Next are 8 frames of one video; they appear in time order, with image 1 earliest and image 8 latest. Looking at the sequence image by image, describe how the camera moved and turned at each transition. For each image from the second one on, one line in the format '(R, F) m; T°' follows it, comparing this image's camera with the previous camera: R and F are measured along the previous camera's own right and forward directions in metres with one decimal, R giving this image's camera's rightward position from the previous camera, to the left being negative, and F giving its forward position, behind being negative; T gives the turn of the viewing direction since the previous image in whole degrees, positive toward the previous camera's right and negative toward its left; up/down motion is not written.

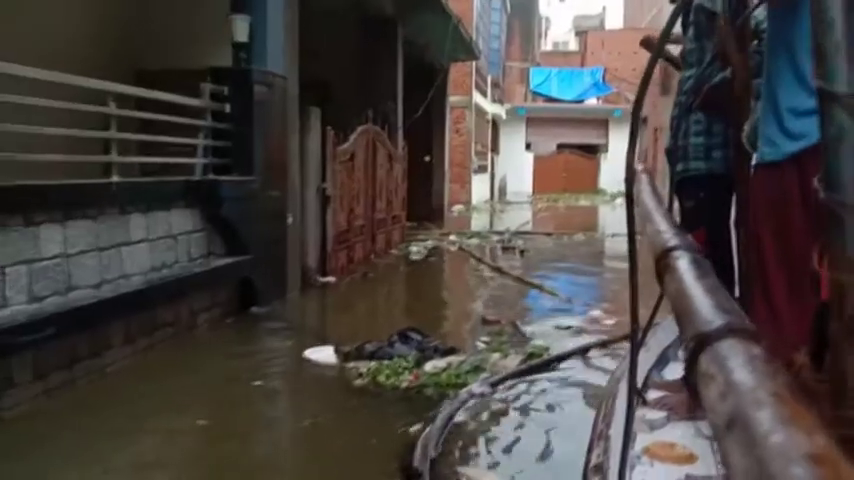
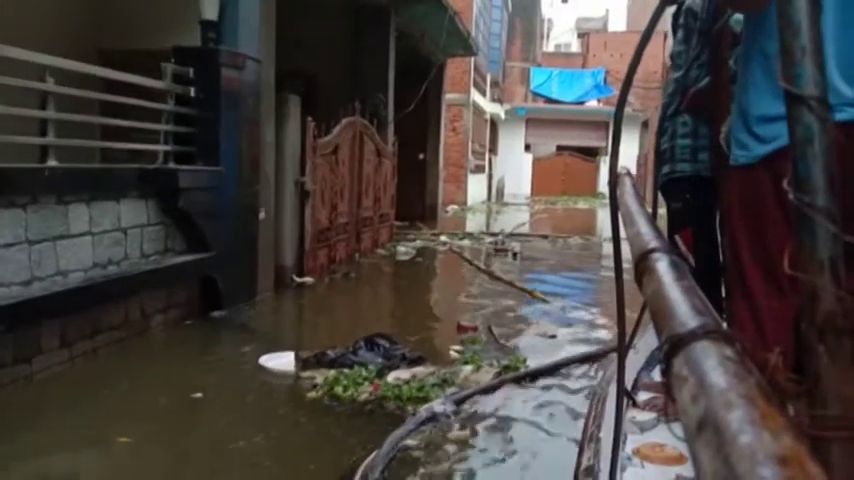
(+0.2, +0.5) m; 0°
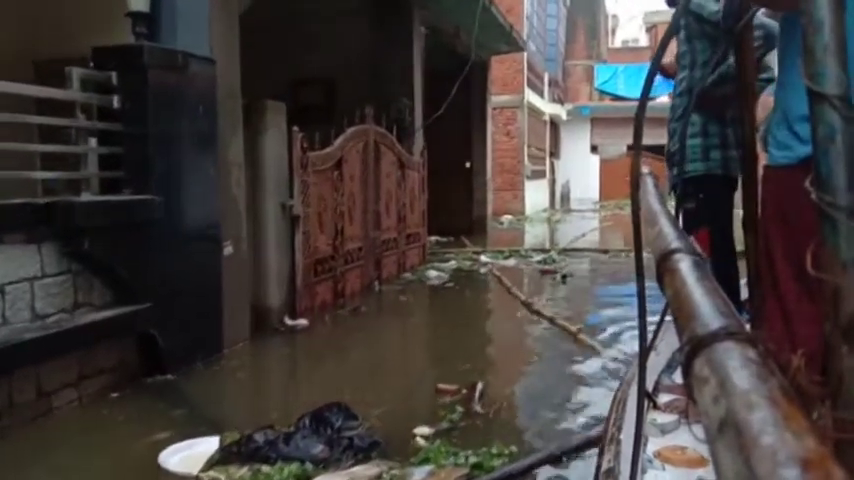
(+0.7, +1.4) m; -6°
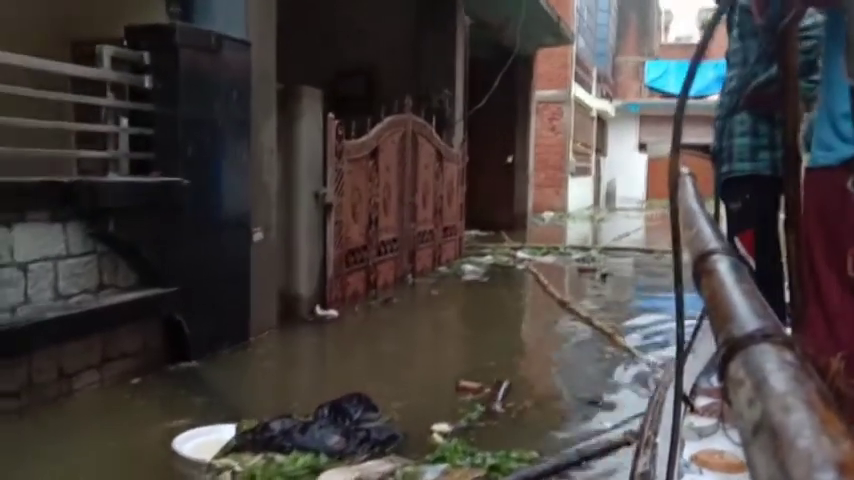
(+0.1, +0.2) m; -3°
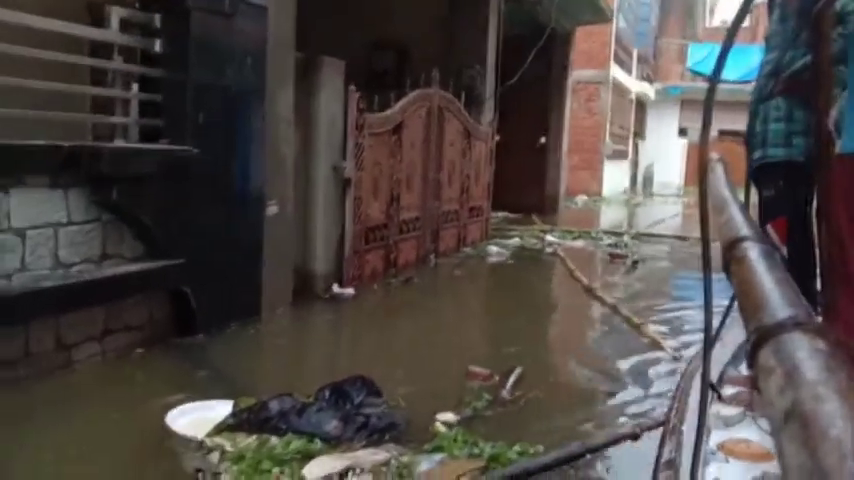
(+0.1, +0.2) m; -3°
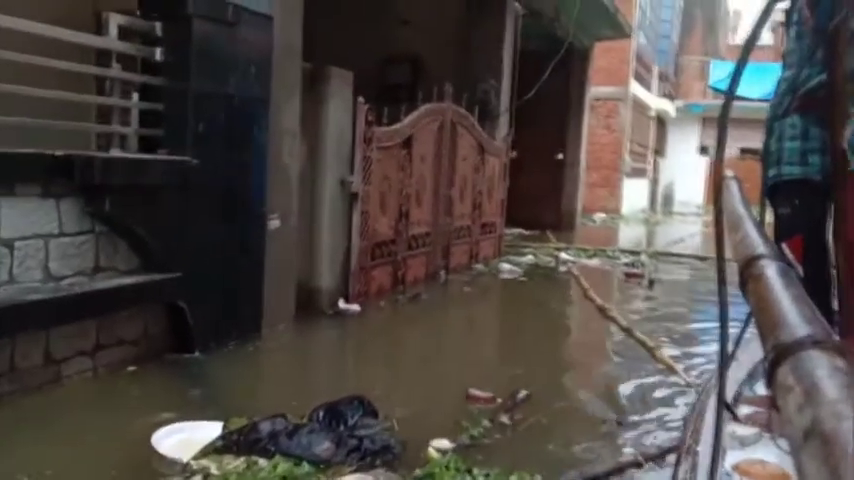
(+0.1, +0.2) m; -1°
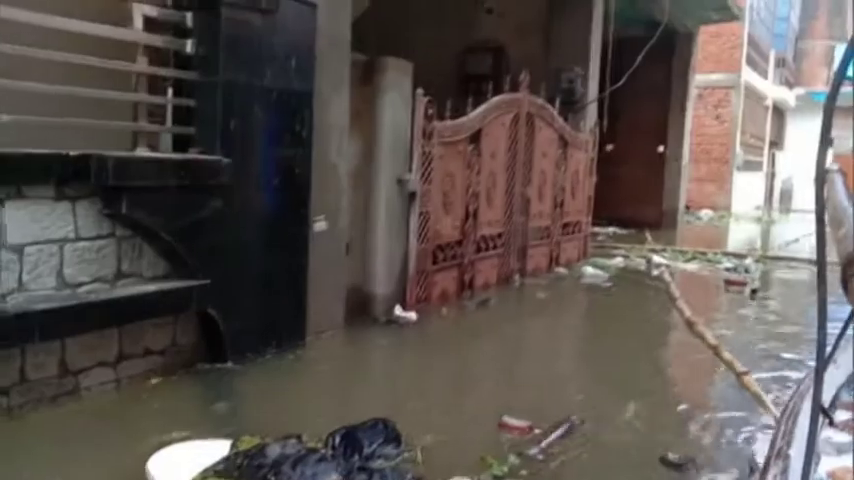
(+0.3, +0.5) m; -8°
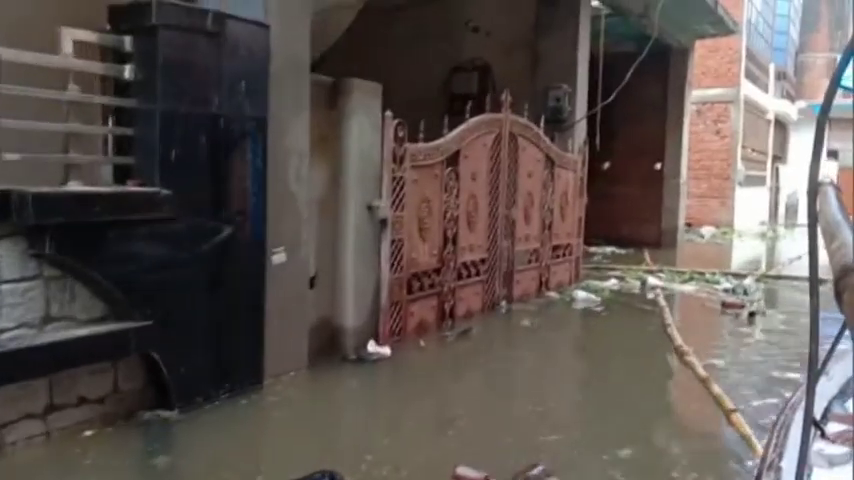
(+0.3, +0.3) m; -1°
